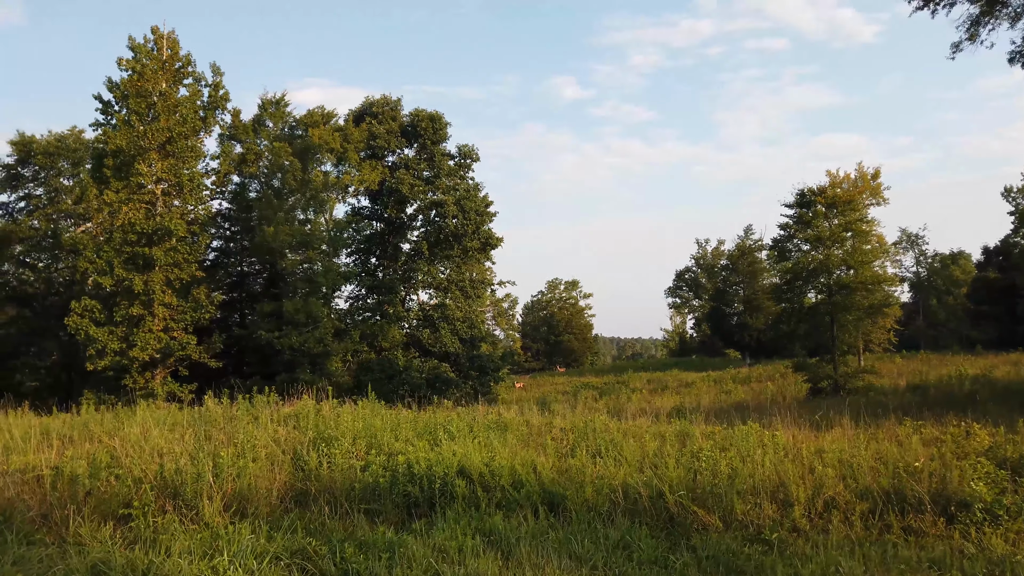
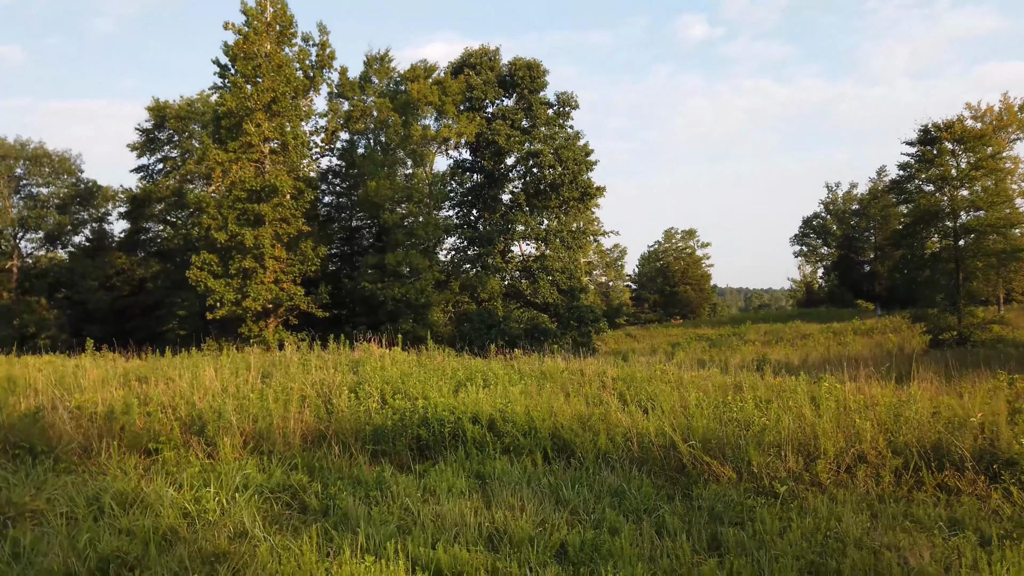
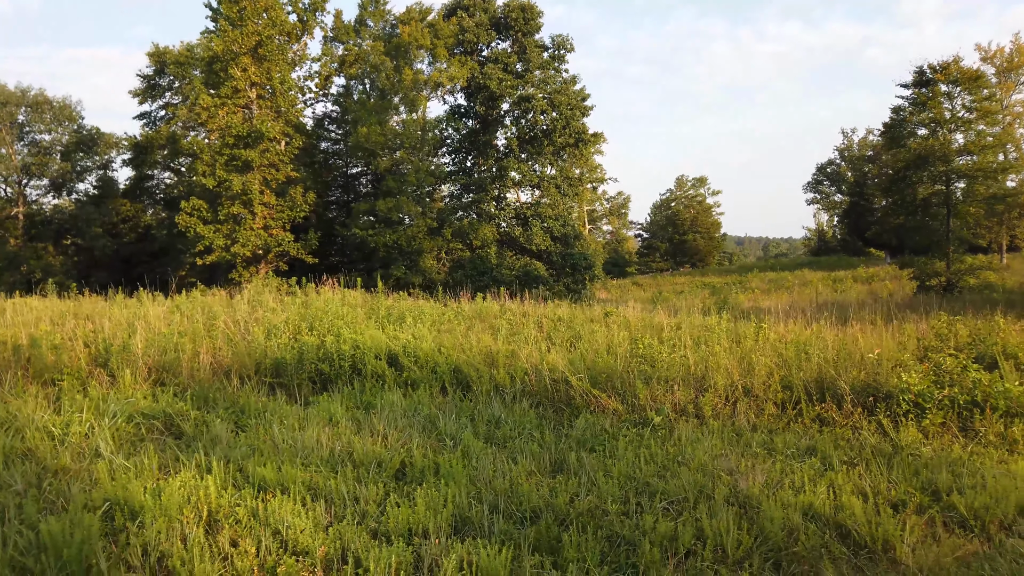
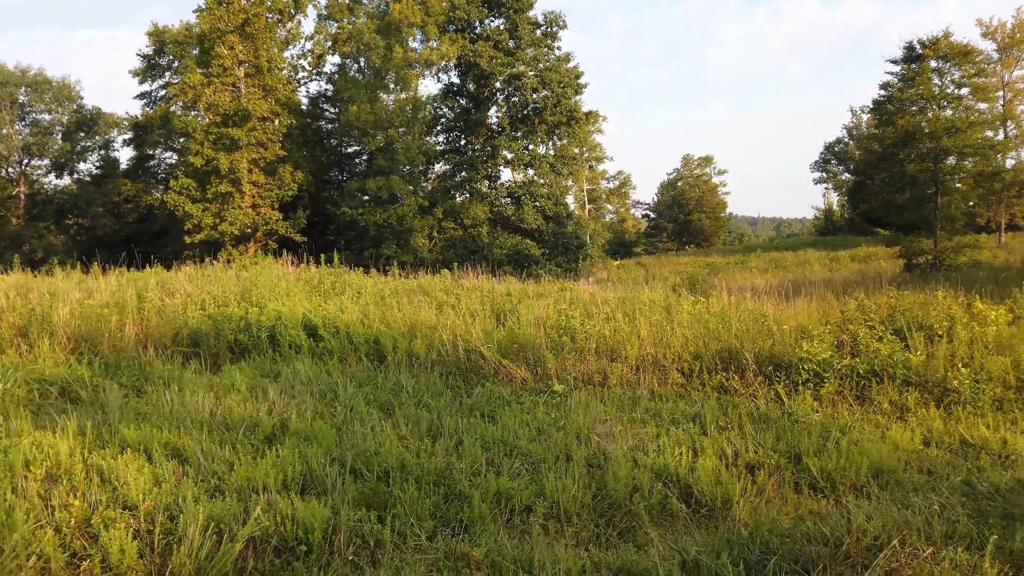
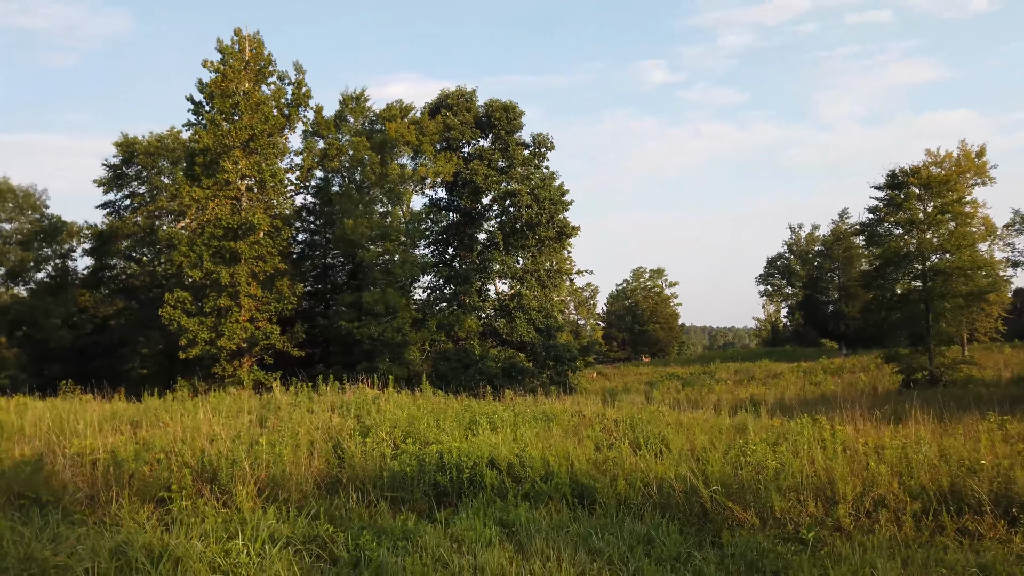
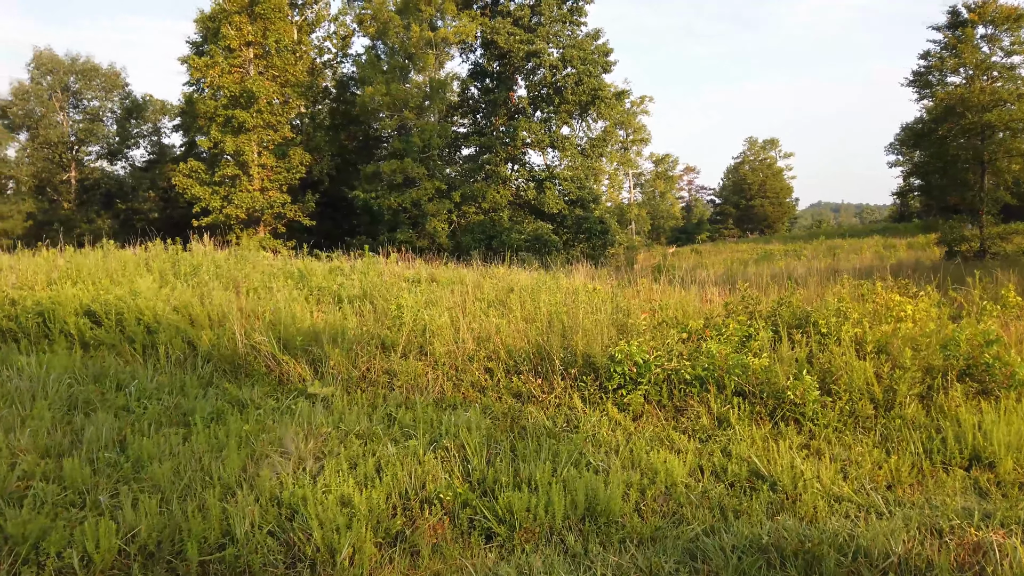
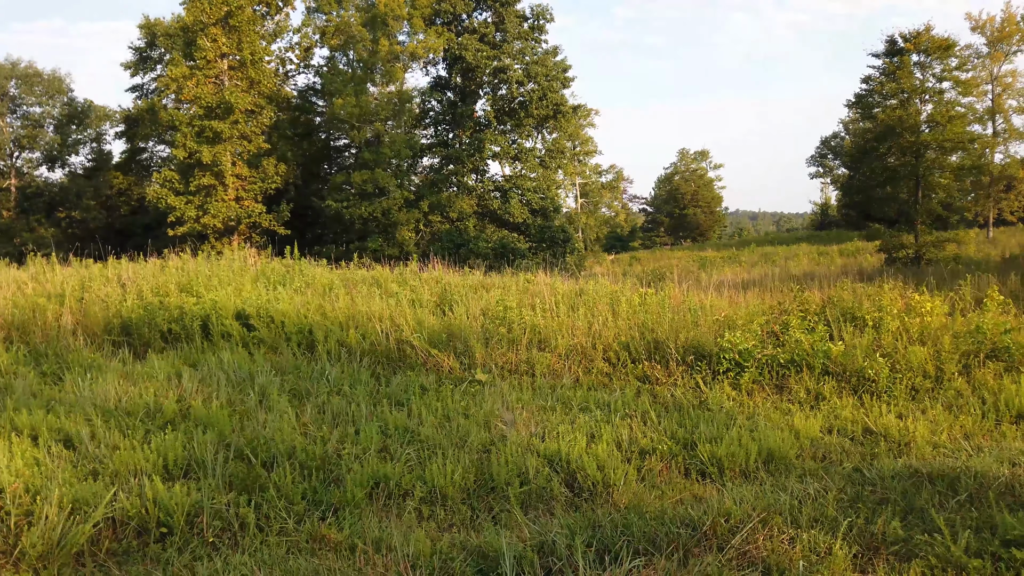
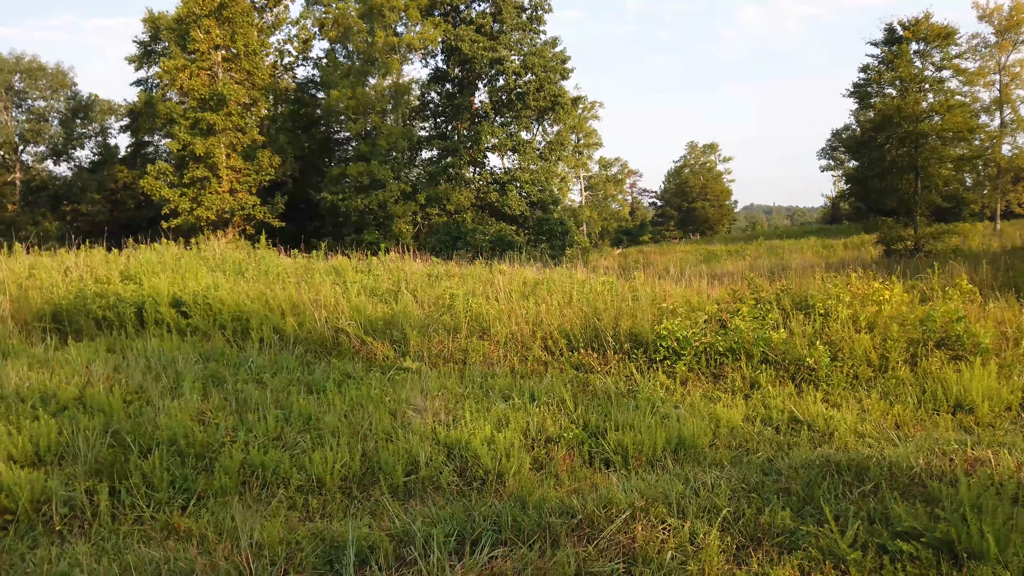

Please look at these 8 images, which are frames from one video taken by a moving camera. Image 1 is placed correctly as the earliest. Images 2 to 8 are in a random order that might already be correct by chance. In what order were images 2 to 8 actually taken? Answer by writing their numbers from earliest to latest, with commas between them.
5, 2, 3, 4, 7, 8, 6
